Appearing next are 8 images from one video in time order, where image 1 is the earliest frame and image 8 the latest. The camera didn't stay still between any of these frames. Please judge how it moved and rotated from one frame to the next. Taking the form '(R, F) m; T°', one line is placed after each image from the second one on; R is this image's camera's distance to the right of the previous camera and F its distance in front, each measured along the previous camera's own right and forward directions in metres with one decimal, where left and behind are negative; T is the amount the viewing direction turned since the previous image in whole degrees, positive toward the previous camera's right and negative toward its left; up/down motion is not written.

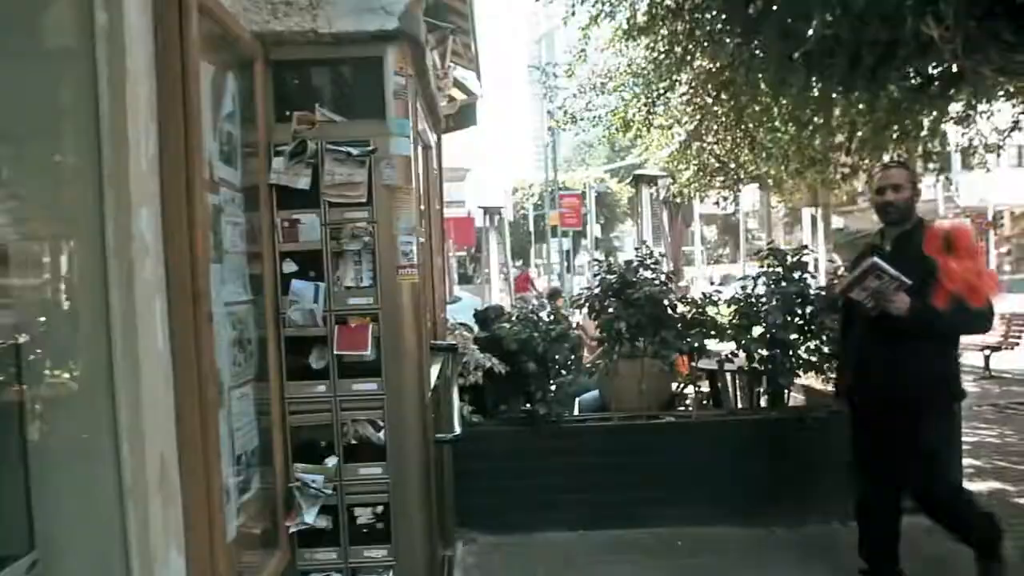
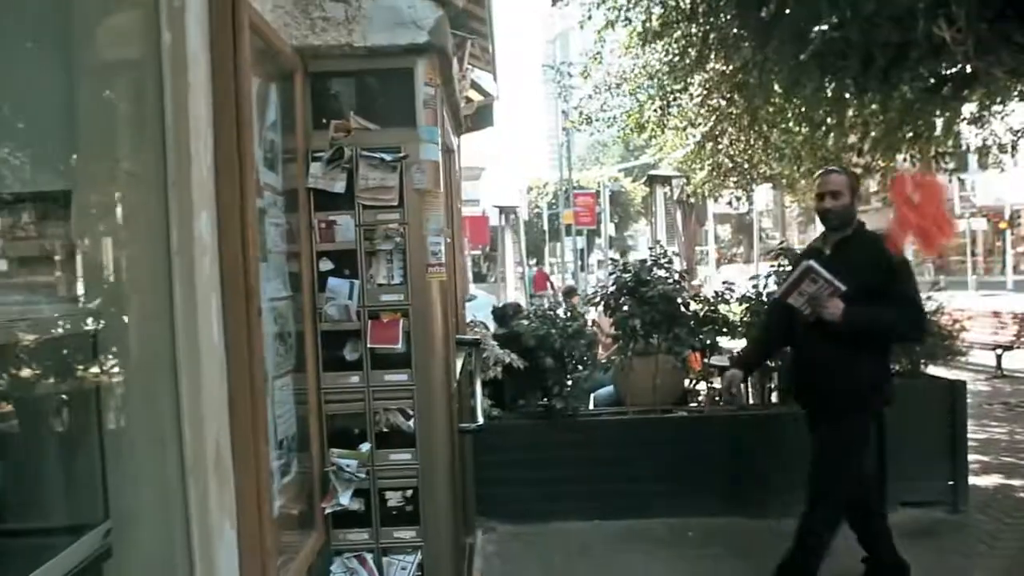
(0.0, -0.2) m; -1°
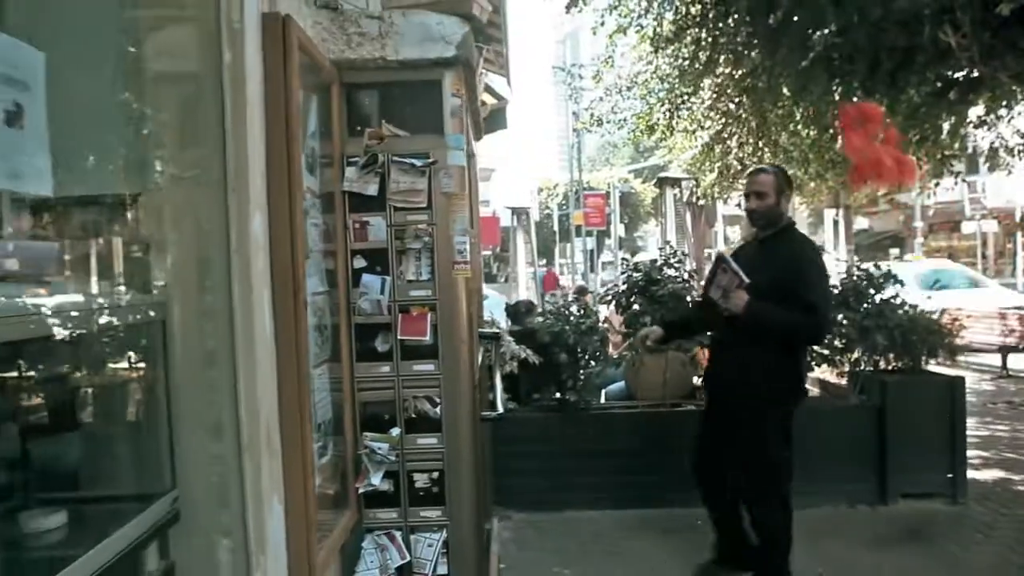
(0.0, -0.2) m; -1°
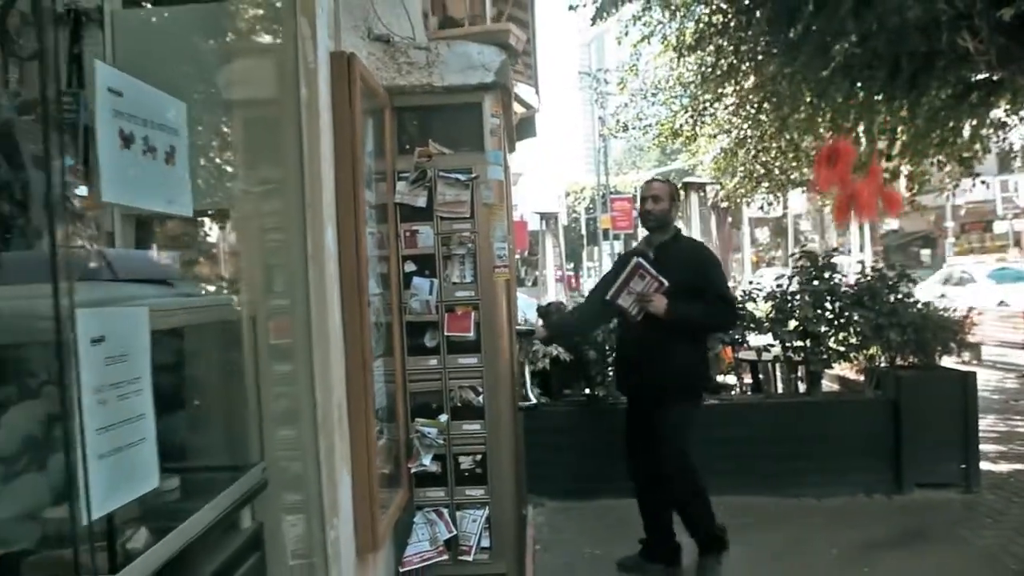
(0.0, -0.3) m; -2°
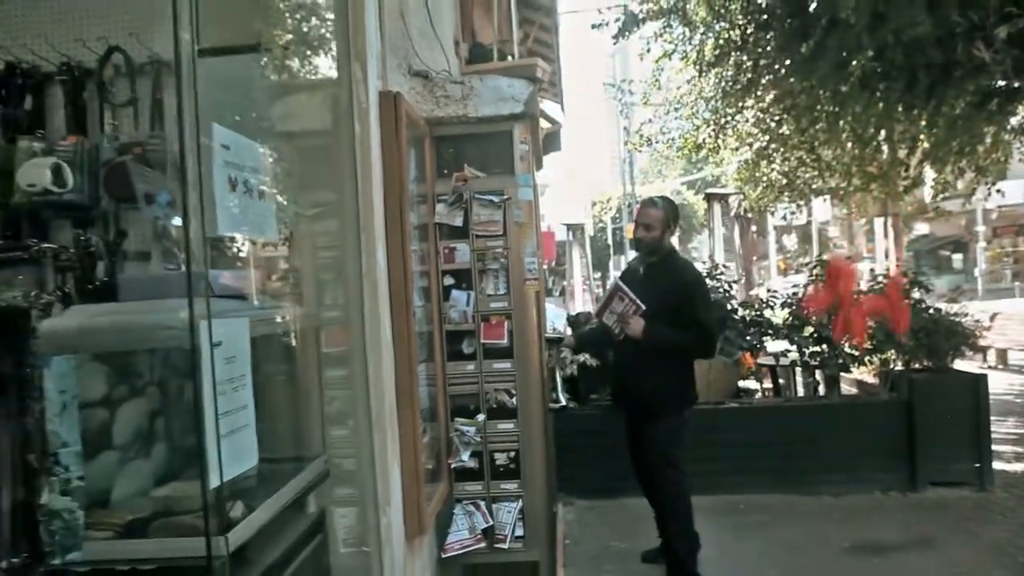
(0.0, -0.3) m; -2°
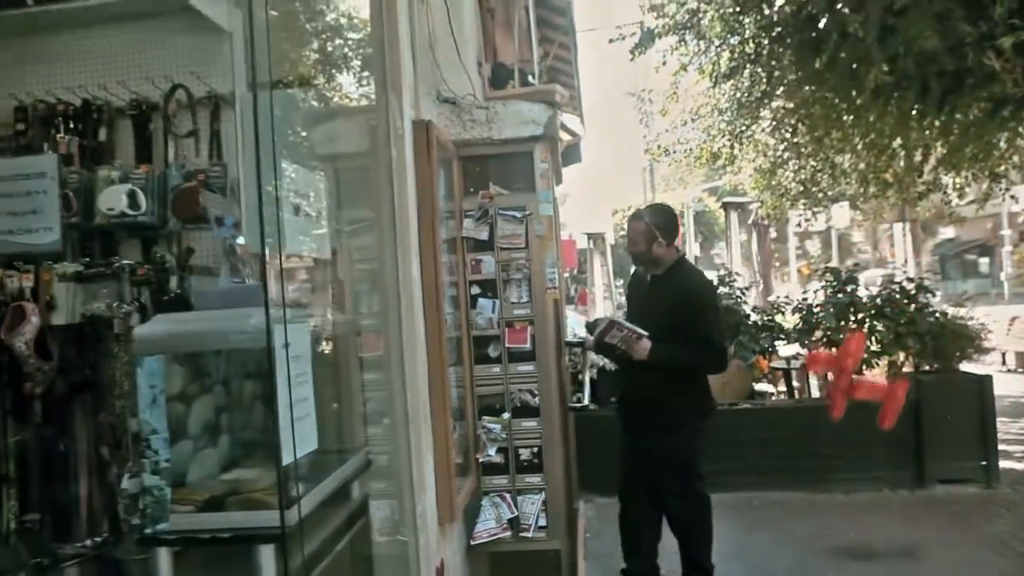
(0.0, -0.3) m; -2°
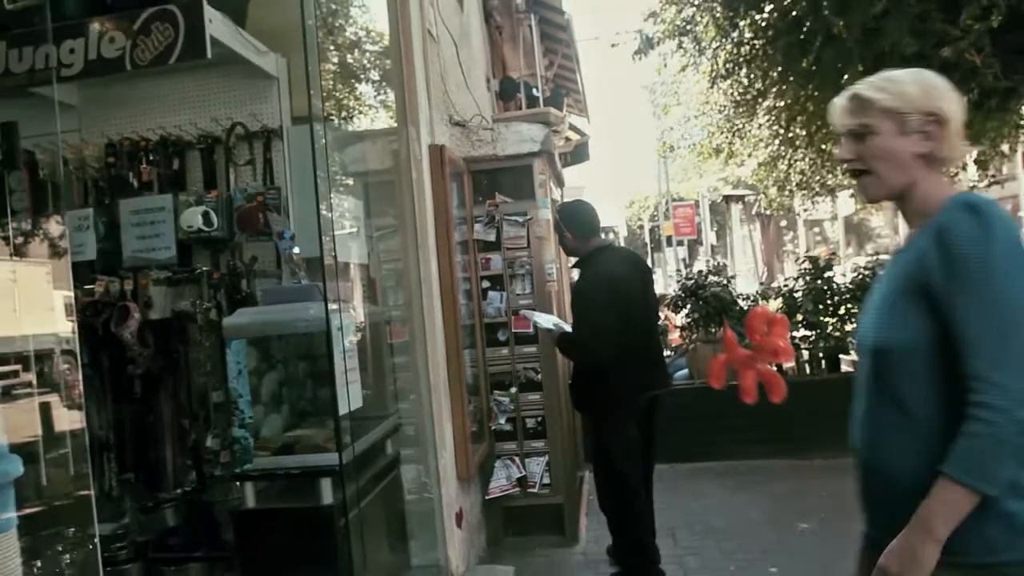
(+0.1, -0.7) m; -2°
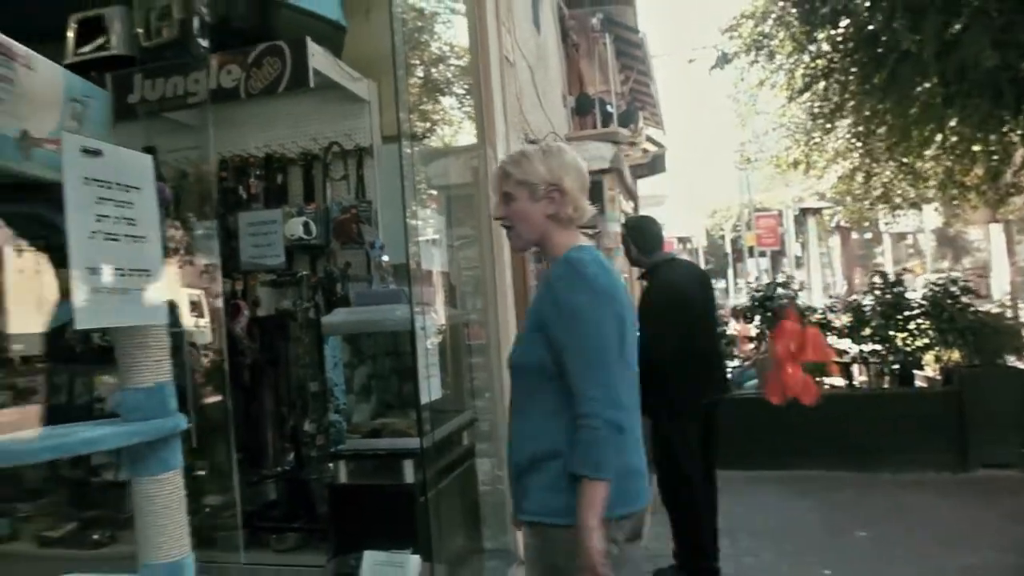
(+0.1, -0.3) m; -6°
